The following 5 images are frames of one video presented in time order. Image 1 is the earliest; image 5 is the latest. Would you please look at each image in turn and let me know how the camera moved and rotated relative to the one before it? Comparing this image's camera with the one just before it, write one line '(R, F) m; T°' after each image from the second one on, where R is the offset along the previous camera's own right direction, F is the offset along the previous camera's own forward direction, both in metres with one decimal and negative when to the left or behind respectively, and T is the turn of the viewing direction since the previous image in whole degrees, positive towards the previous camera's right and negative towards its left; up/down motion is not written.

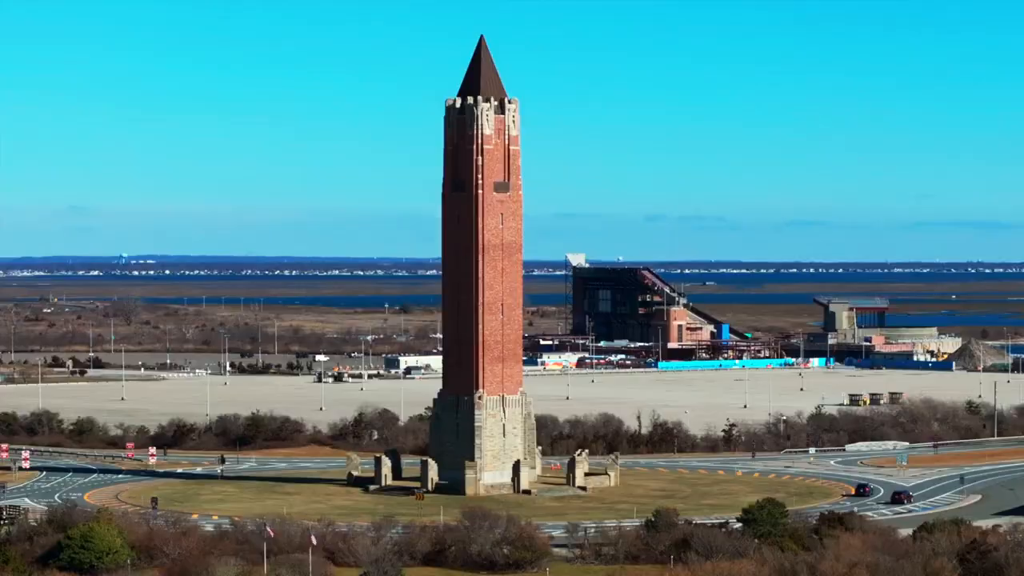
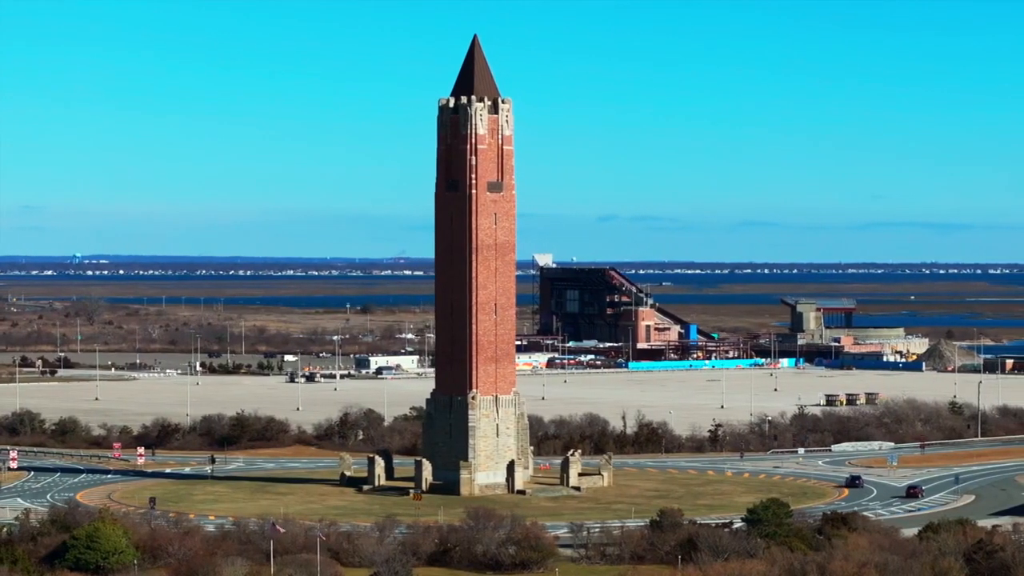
(-0.4, +0.1) m; +1°
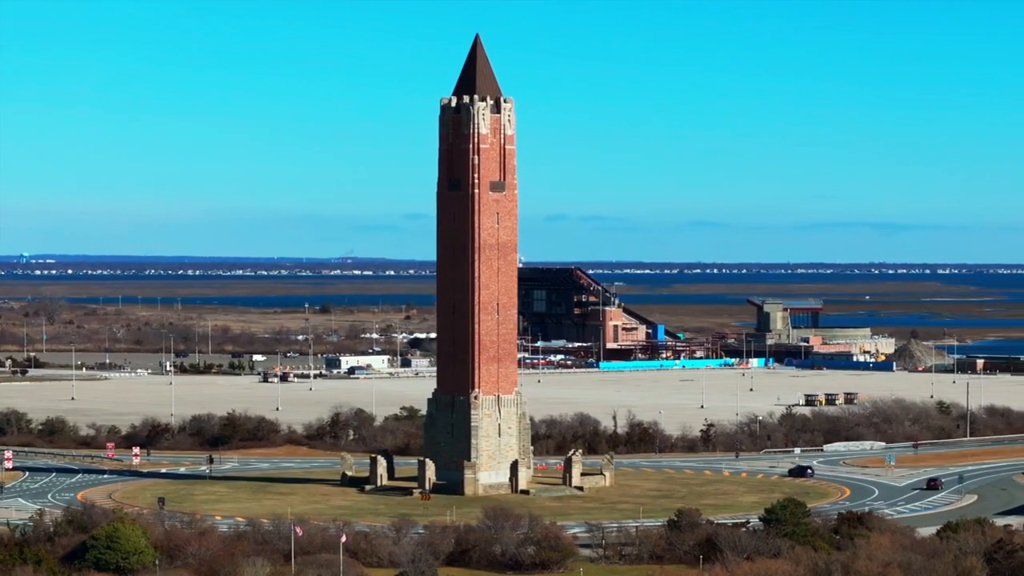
(-0.6, +0.1) m; +1°
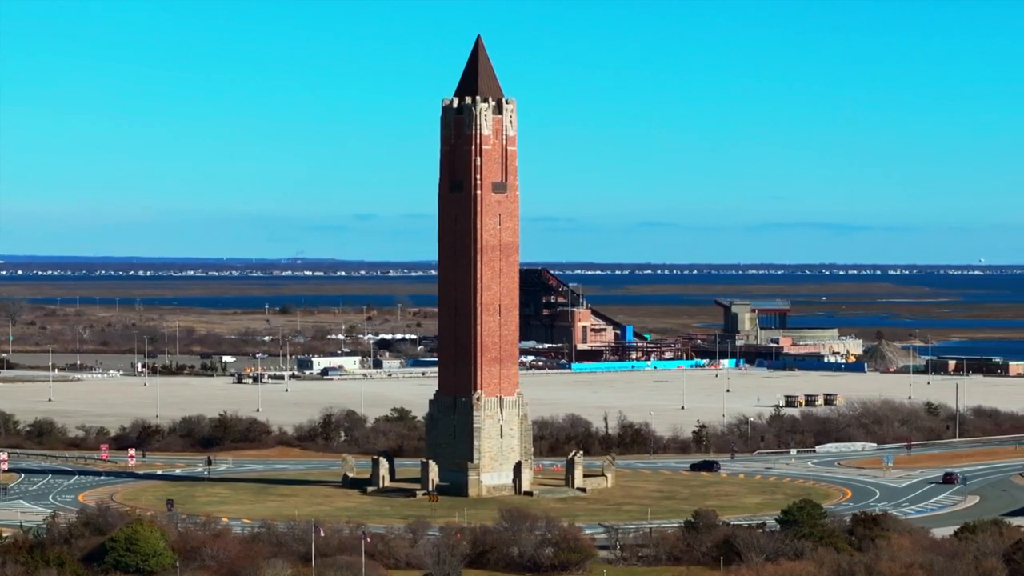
(-0.5, 0.0) m; +1°
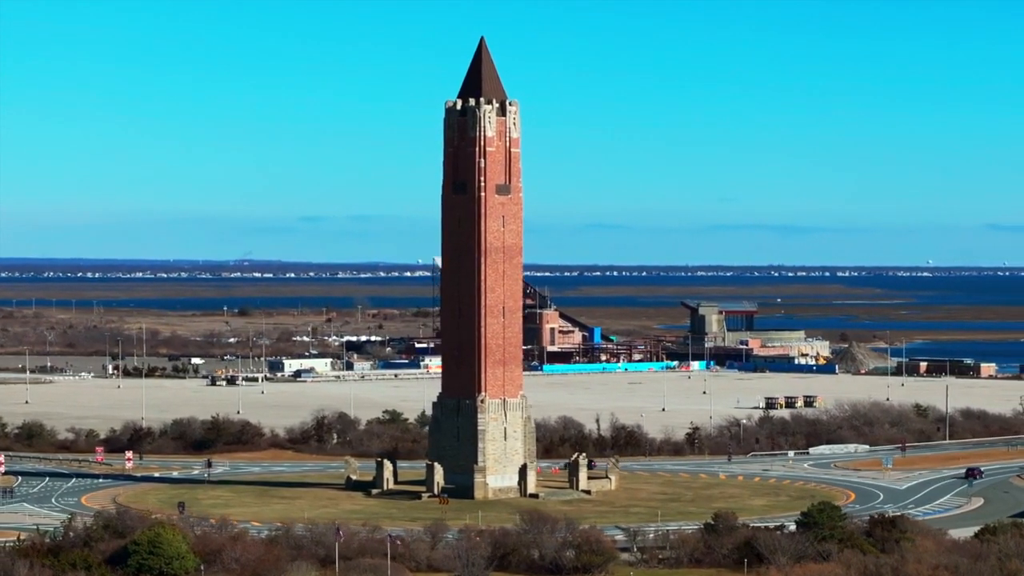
(-0.6, 0.0) m; +1°
